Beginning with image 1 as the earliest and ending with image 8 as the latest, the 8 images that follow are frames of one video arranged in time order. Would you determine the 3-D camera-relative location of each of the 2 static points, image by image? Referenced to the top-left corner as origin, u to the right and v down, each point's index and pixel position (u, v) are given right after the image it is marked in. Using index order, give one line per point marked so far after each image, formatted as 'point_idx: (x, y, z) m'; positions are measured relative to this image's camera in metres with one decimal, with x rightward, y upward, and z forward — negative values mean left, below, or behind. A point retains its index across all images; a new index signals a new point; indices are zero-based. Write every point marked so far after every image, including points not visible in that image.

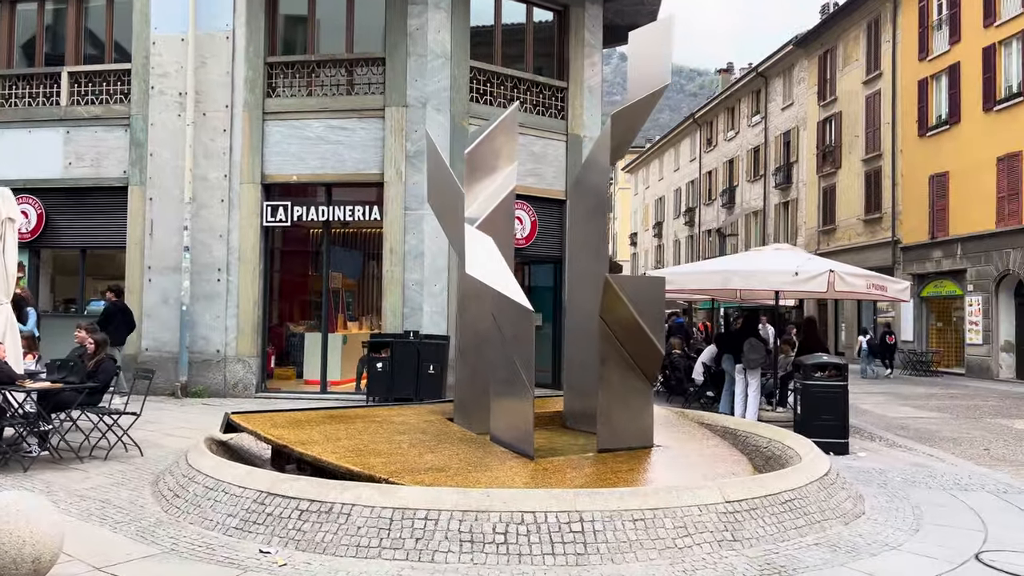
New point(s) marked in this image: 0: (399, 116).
0: (-1.9, +2.9, +13.2) m
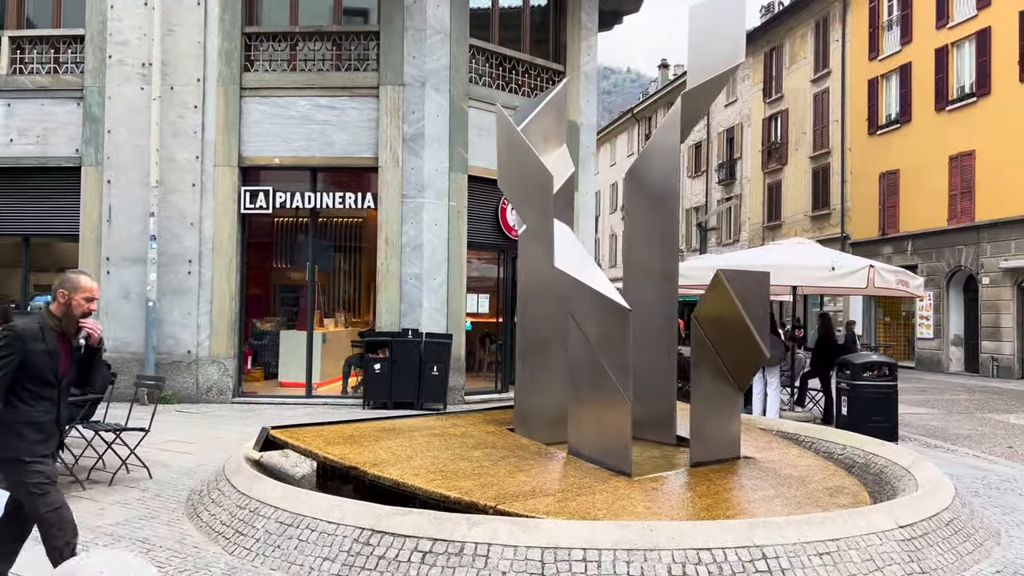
0: (-1.8, +3.0, +12.1) m
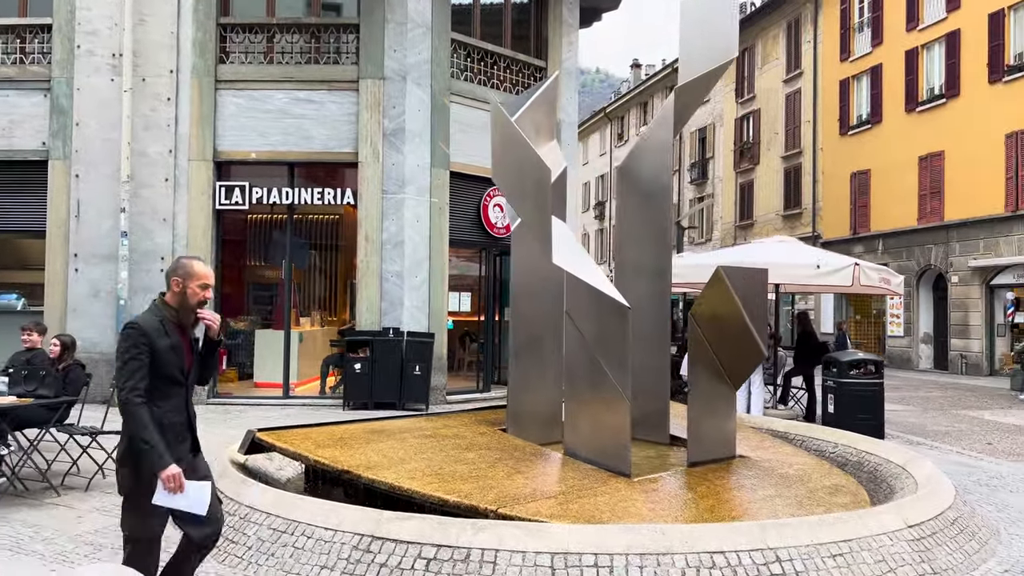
0: (-2.0, +3.0, +11.9) m
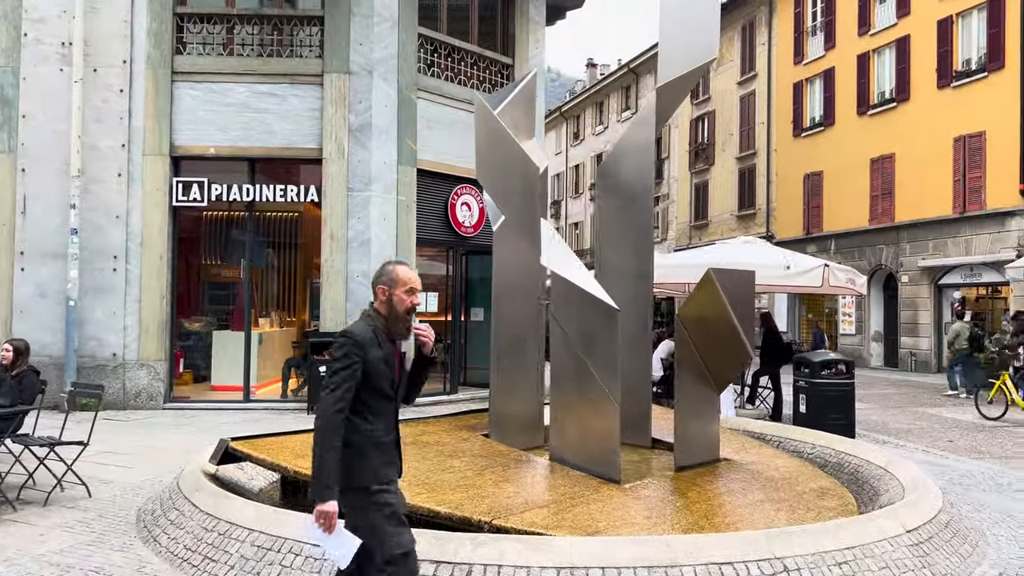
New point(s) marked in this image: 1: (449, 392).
0: (-2.5, +3.0, +11.6) m
1: (-1.0, -1.7, +13.1) m
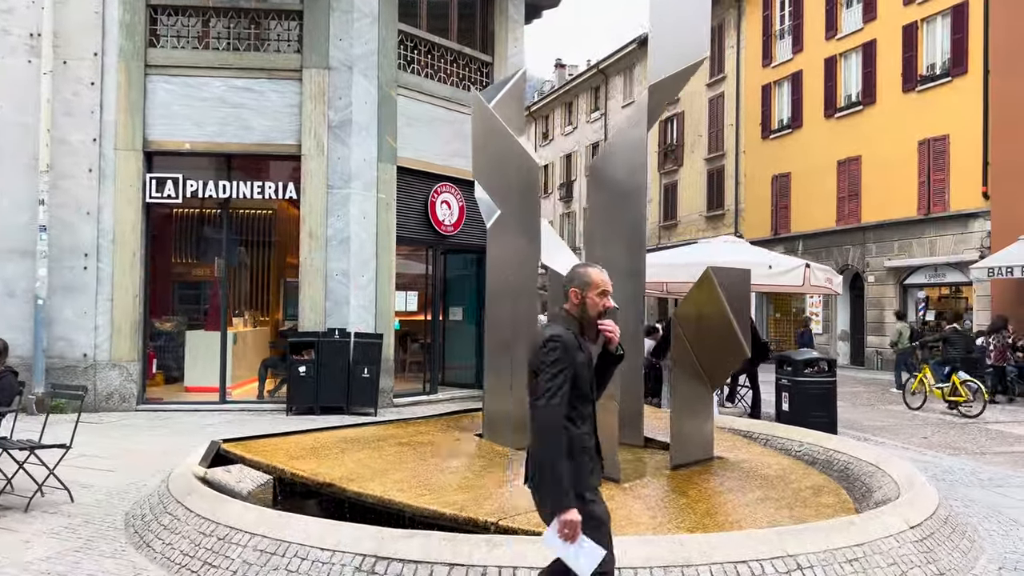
0: (-2.8, +3.0, +11.4) m
1: (-1.4, -1.7, +13.0) m
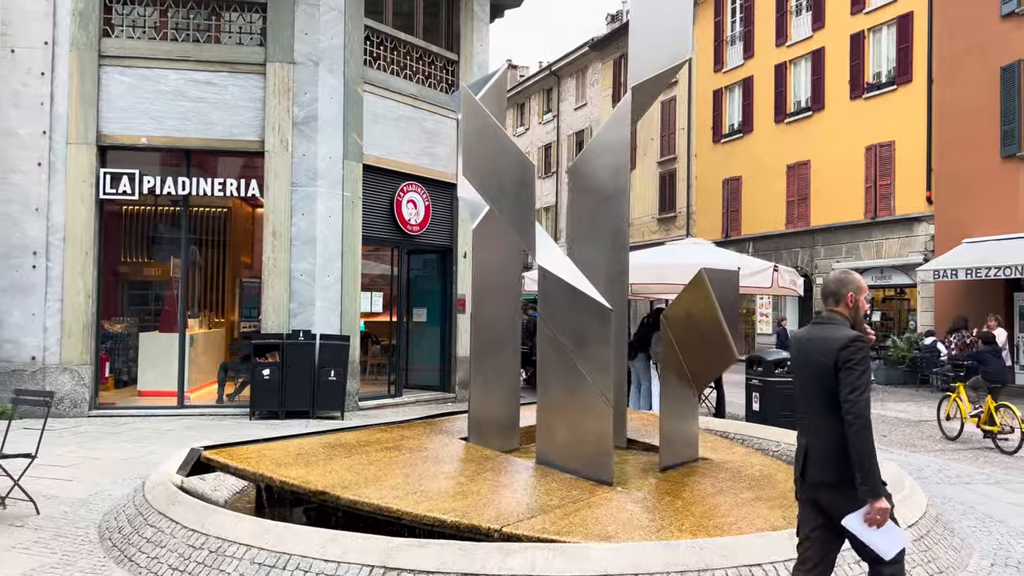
0: (-3.2, +3.0, +11.1) m
1: (-1.9, -1.7, +12.7) m
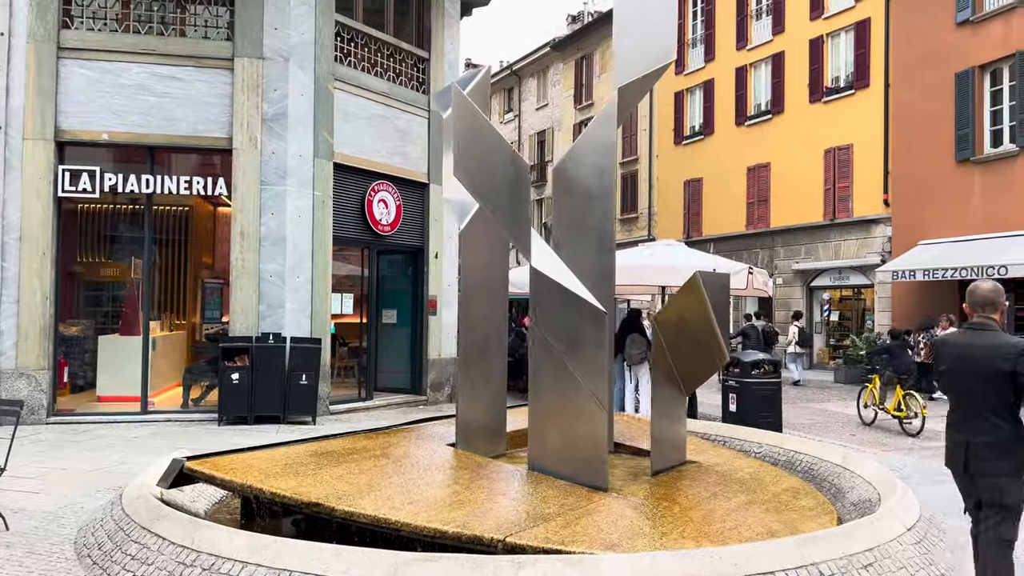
0: (-3.5, +3.0, +10.8) m
1: (-2.3, -1.7, +12.5) m
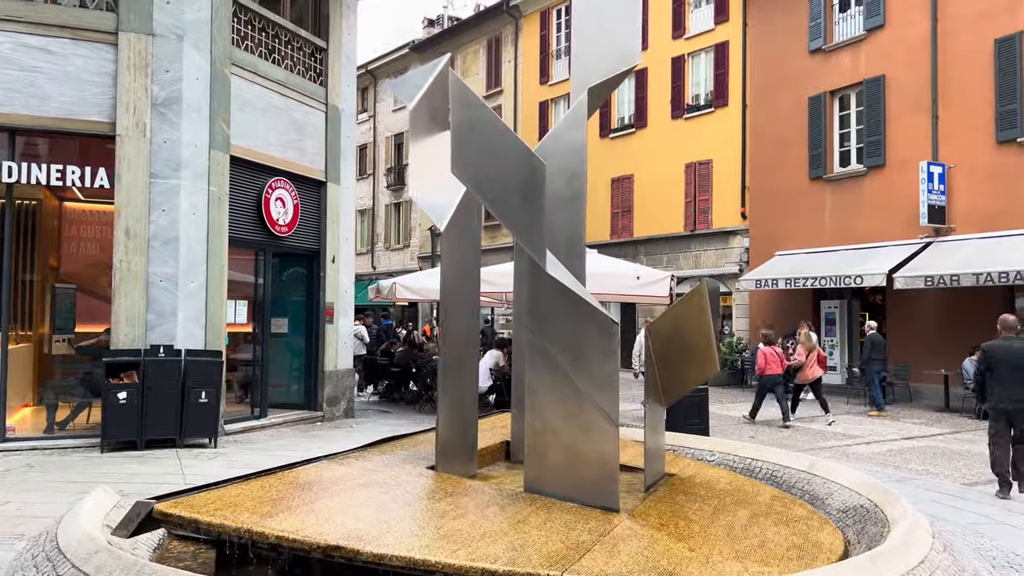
0: (-4.5, +2.9, +9.5) m
1: (-3.7, -1.8, +11.4) m
